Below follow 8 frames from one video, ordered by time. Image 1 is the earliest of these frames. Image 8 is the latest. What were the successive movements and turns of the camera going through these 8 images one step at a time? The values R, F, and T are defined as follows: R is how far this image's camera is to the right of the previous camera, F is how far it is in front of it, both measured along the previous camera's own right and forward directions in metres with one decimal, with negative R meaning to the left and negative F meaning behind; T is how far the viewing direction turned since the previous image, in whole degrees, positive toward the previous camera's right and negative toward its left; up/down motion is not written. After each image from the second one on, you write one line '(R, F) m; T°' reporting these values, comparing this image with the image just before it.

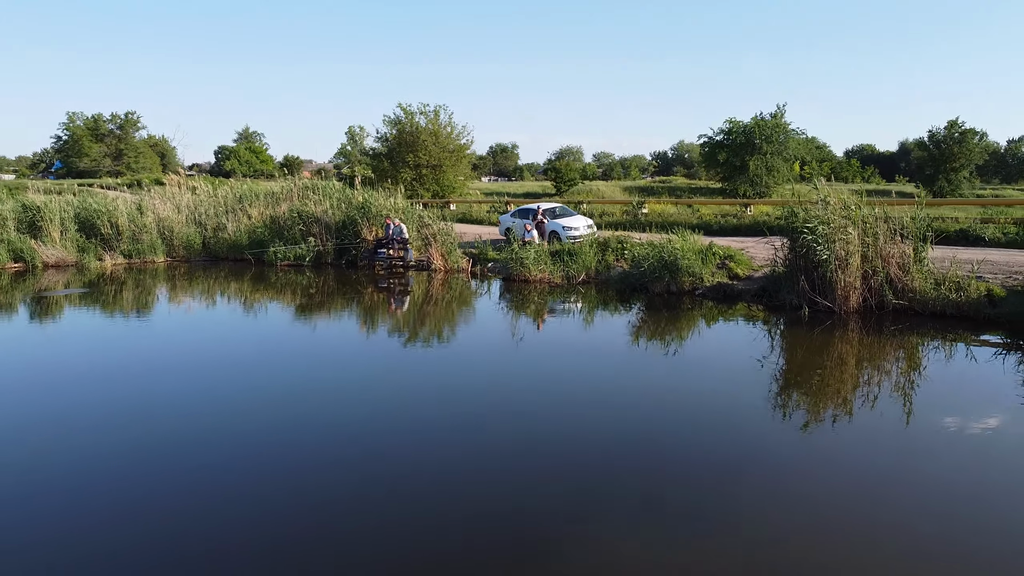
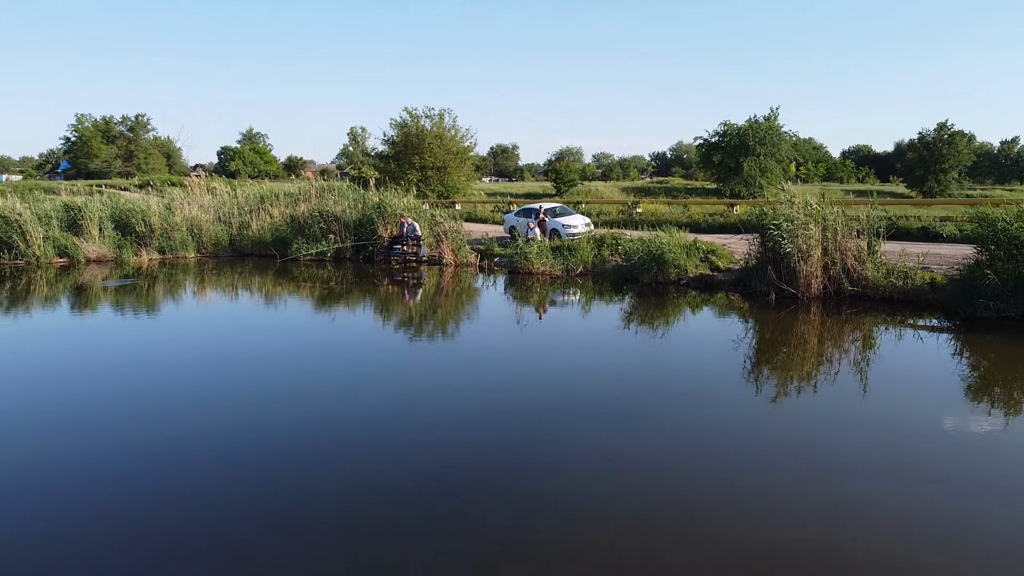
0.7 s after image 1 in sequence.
(-0.1, -1.2) m; 0°
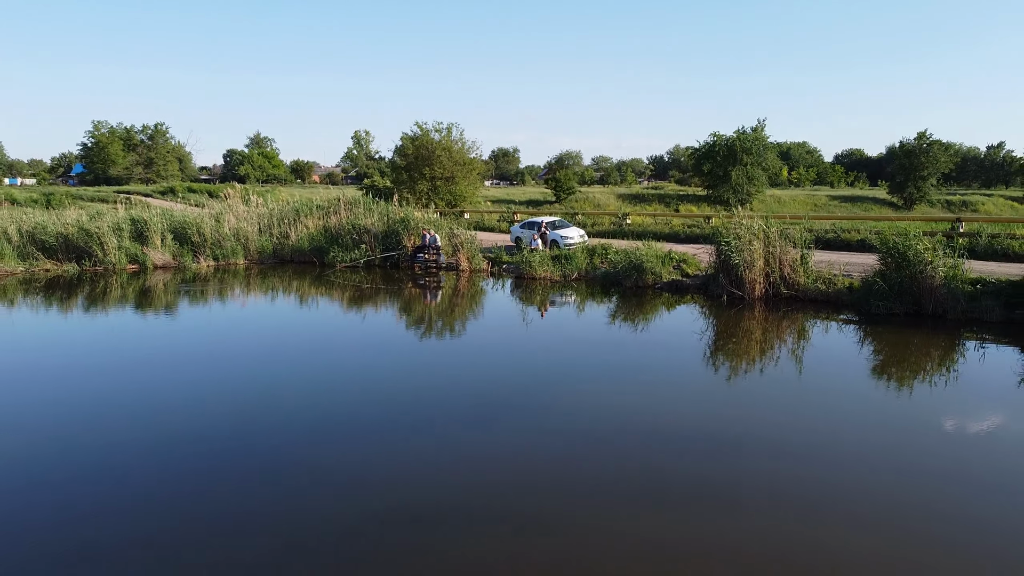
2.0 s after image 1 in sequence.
(-0.2, -2.4) m; 0°
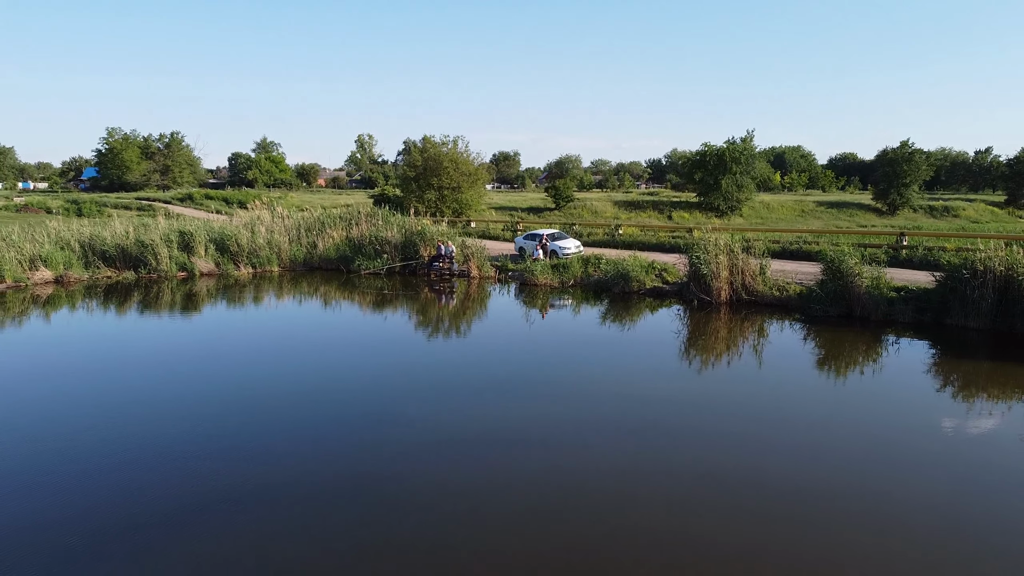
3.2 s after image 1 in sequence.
(-0.1, -2.3) m; 0°
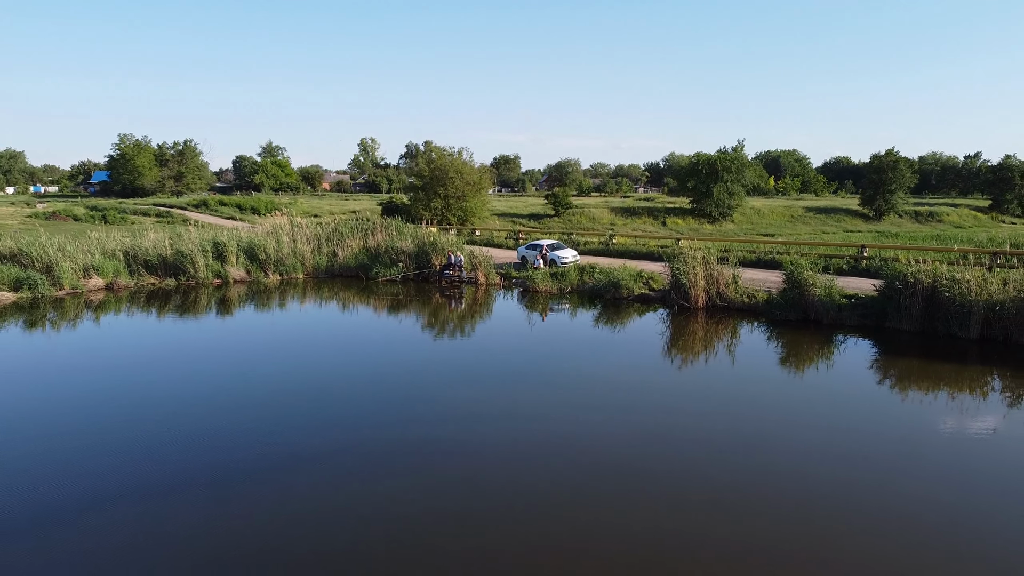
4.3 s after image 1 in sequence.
(-0.1, -2.0) m; 0°
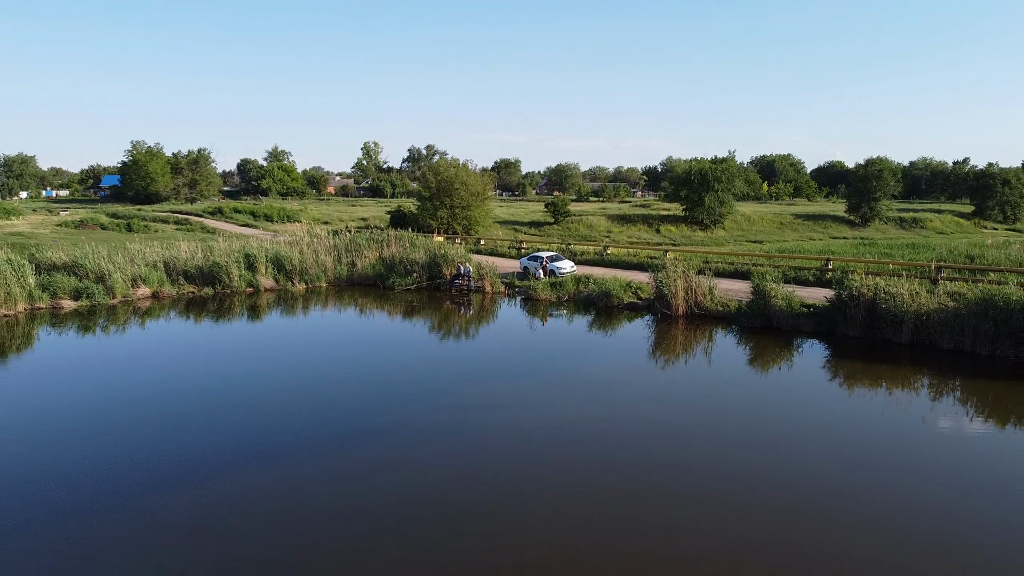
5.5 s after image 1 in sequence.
(-0.1, -2.3) m; 0°
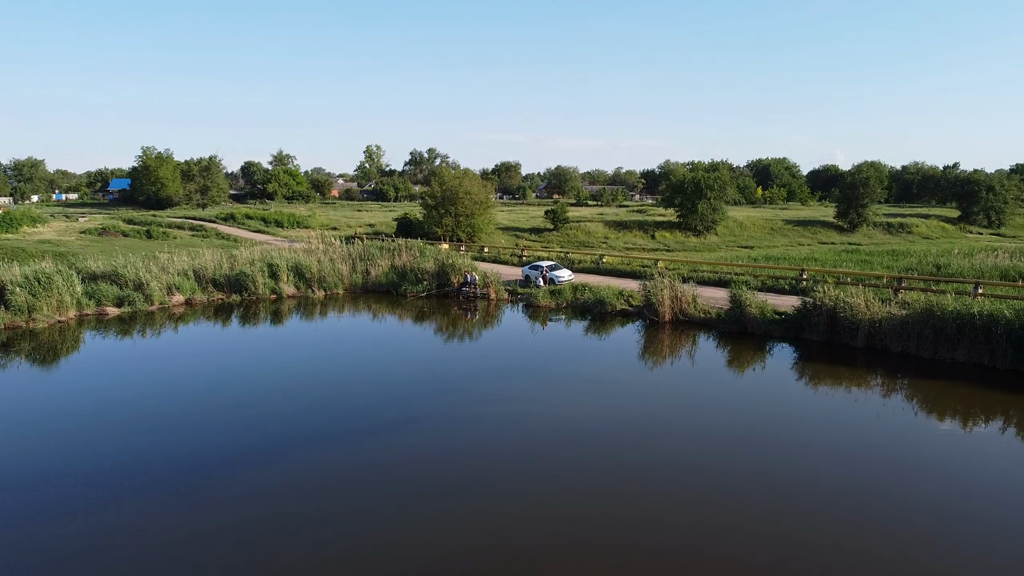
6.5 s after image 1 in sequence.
(-0.1, -2.0) m; 0°
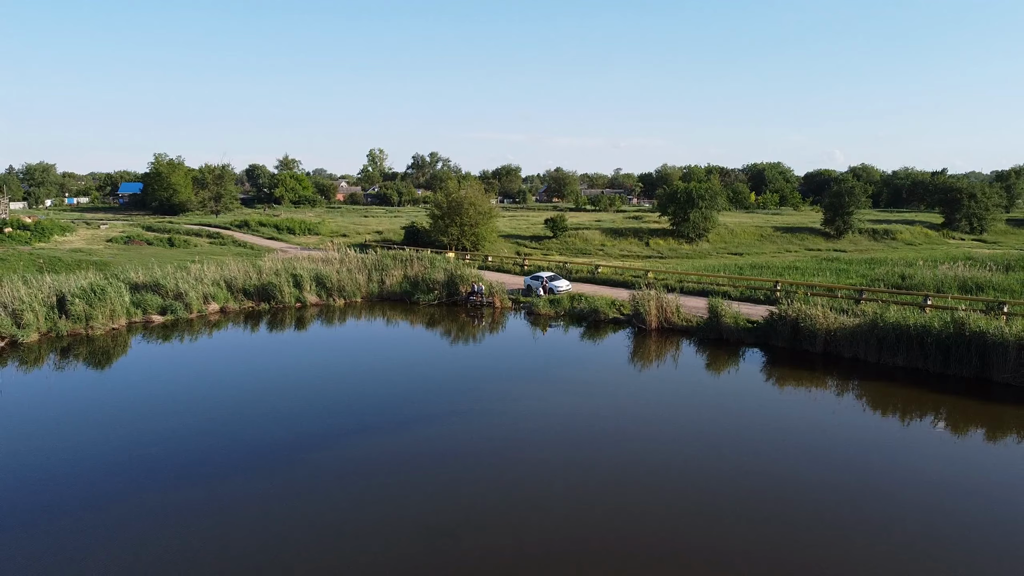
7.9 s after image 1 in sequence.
(-0.2, -2.5) m; 0°
